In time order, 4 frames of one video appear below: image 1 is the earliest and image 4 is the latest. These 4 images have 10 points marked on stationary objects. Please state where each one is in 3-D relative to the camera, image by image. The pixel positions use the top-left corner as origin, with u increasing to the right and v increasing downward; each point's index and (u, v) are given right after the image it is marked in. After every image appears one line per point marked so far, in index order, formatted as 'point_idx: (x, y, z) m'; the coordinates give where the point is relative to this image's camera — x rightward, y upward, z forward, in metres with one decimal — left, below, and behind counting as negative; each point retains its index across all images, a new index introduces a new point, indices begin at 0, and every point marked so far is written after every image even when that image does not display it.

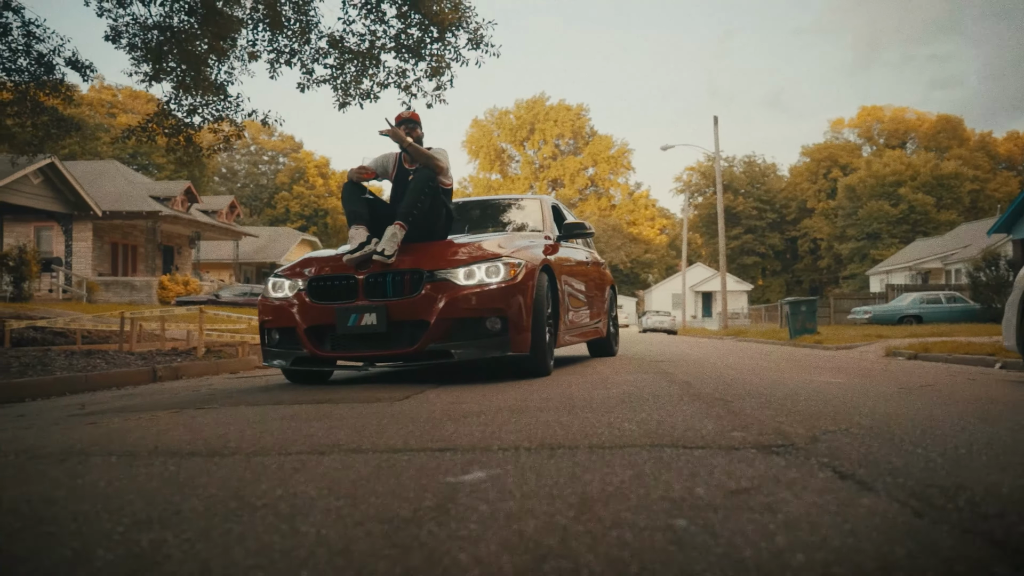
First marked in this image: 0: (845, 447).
0: (+0.8, -0.4, +2.0) m
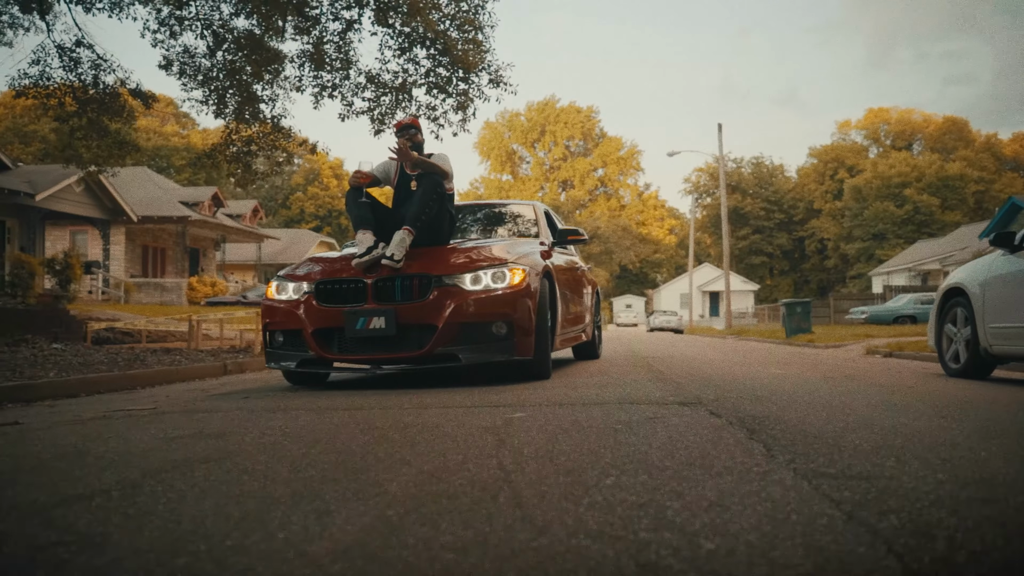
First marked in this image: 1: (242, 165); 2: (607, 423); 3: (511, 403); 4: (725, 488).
0: (+0.9, -0.5, +3.4) m
1: (-4.7, +2.2, +13.8) m
2: (+0.3, -0.5, +2.8) m
3: (0.0, -0.5, +3.7) m
4: (+0.5, -0.4, +1.8) m
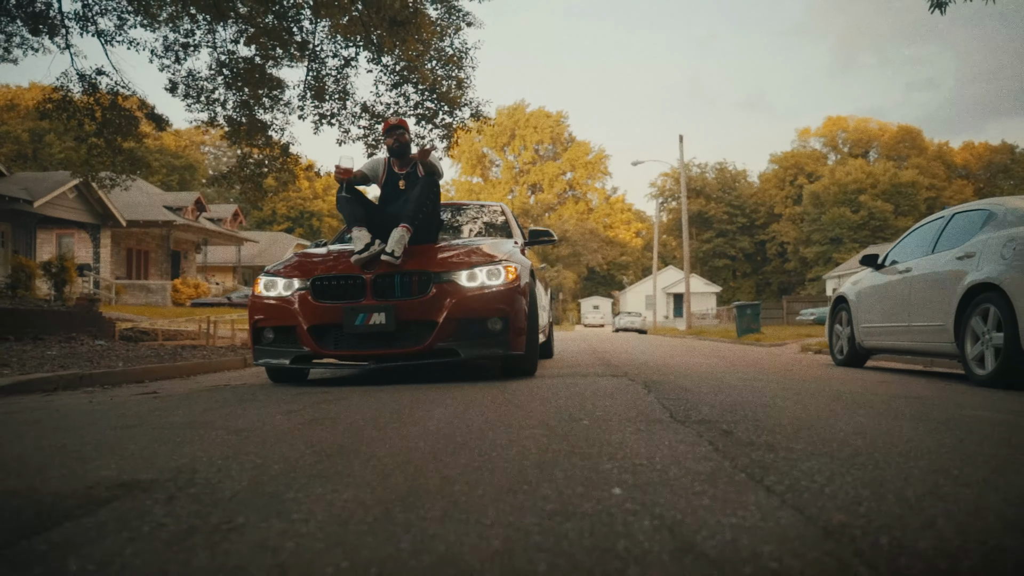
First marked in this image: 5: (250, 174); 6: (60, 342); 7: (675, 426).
0: (+0.9, -0.6, +5.2) m
1: (-5.1, +2.1, +15.4) m
2: (+0.3, -0.6, +4.6) m
3: (-0.1, -0.6, +5.5) m
4: (+0.5, -0.5, +3.6) m
5: (-5.0, +2.1, +15.3) m
6: (-5.8, -0.7, +10.3) m
7: (+0.6, -0.5, +2.8) m
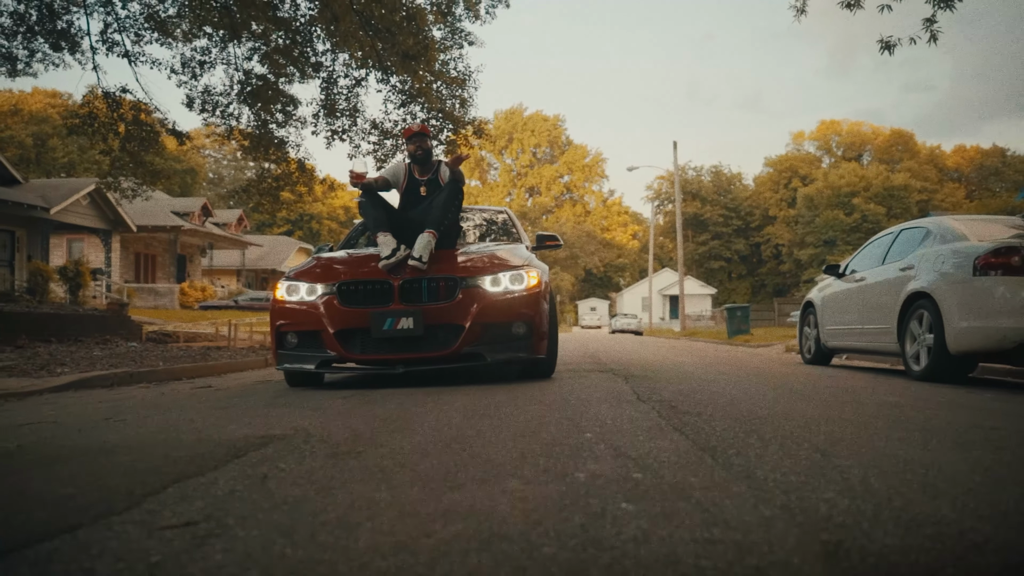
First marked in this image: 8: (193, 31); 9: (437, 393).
0: (+0.9, -0.6, +6.2) m
1: (-5.1, +2.1, +16.3) m
2: (+0.3, -0.6, +5.6) m
3: (0.0, -0.7, +6.5) m
4: (+0.5, -0.6, +4.6) m
5: (-5.0, +2.0, +16.3) m
6: (-5.8, -0.8, +11.2) m
7: (+0.6, -0.5, +3.8) m
8: (-6.0, +4.8, +15.2) m
9: (-0.5, -0.7, +5.3) m
